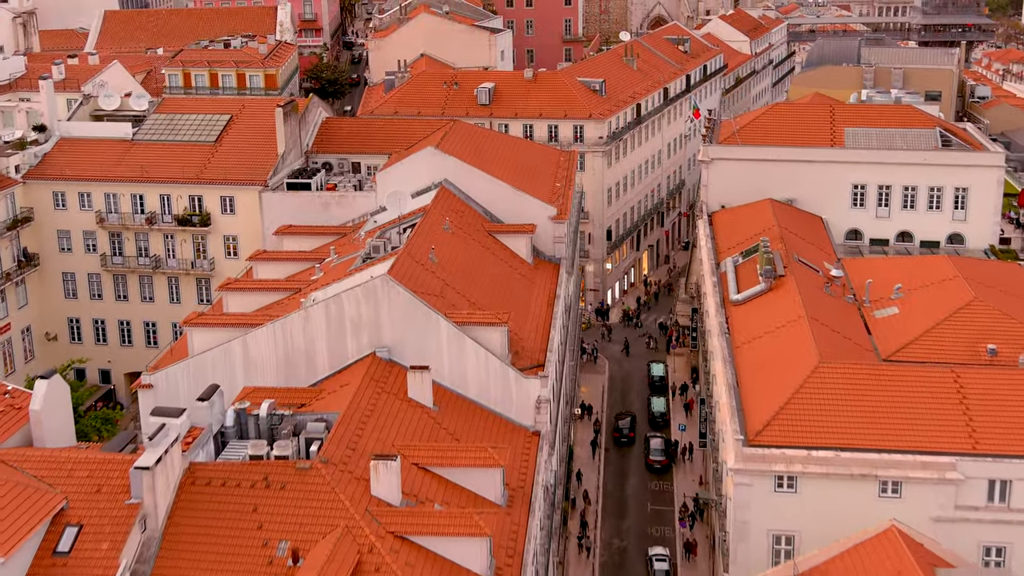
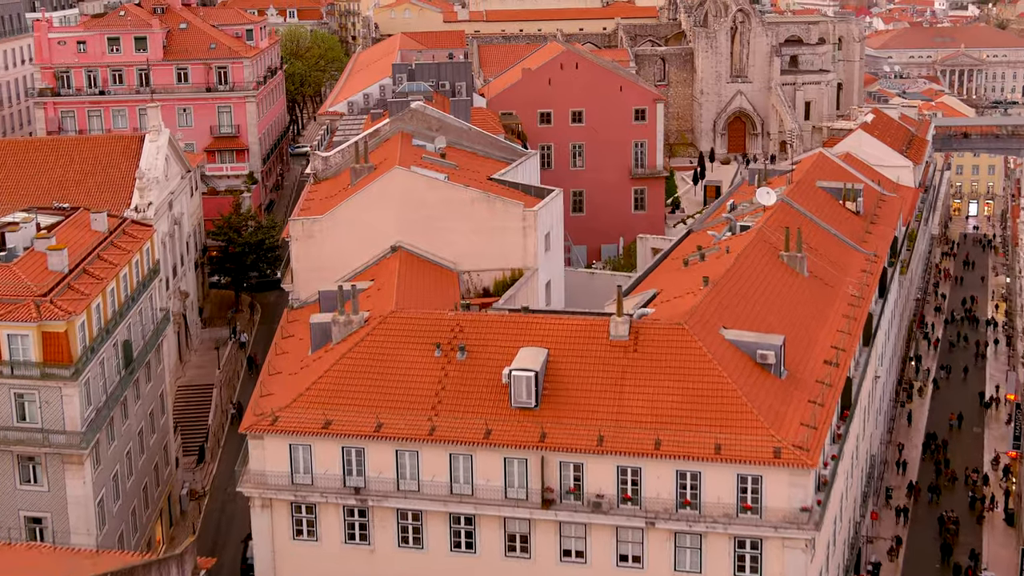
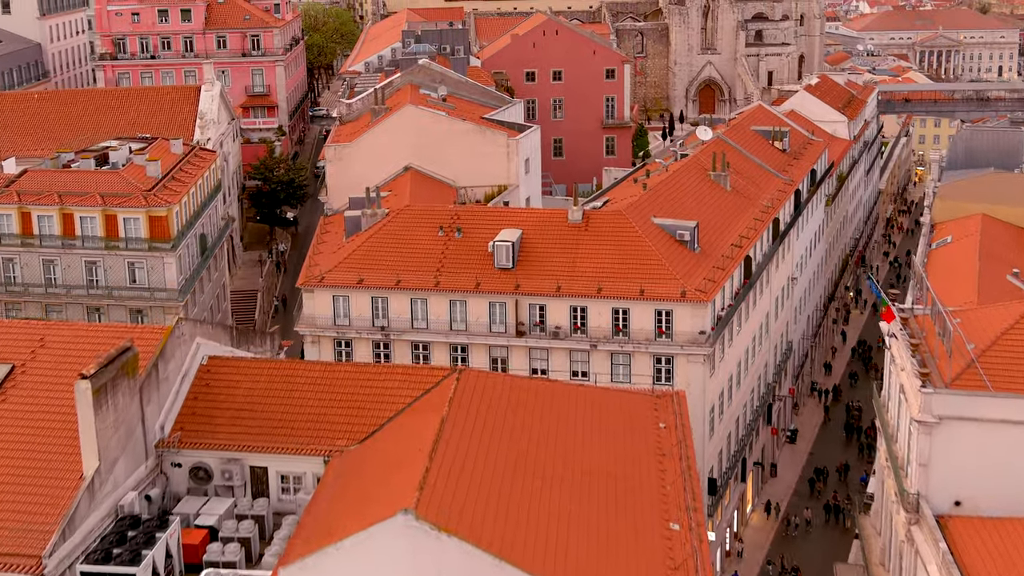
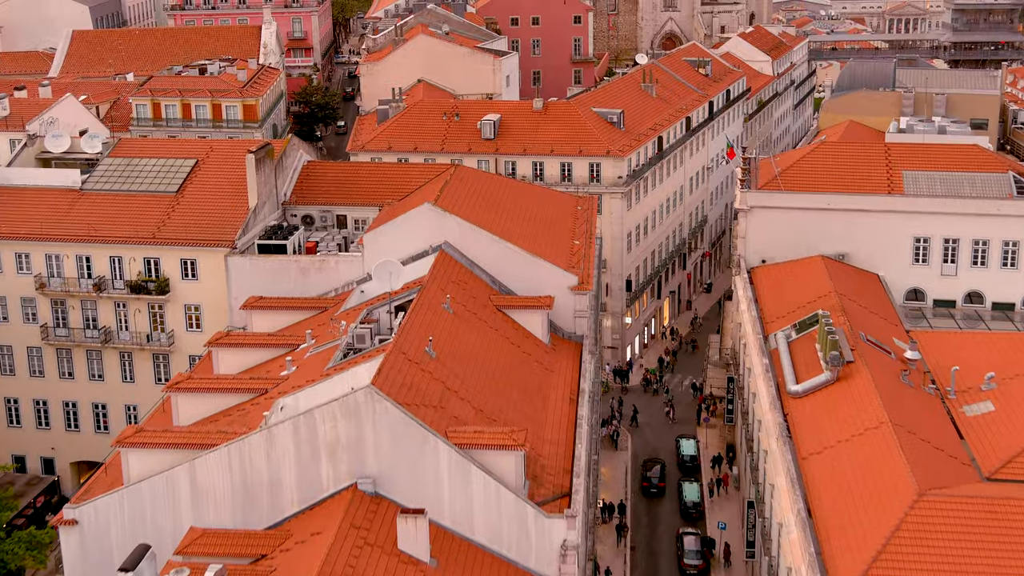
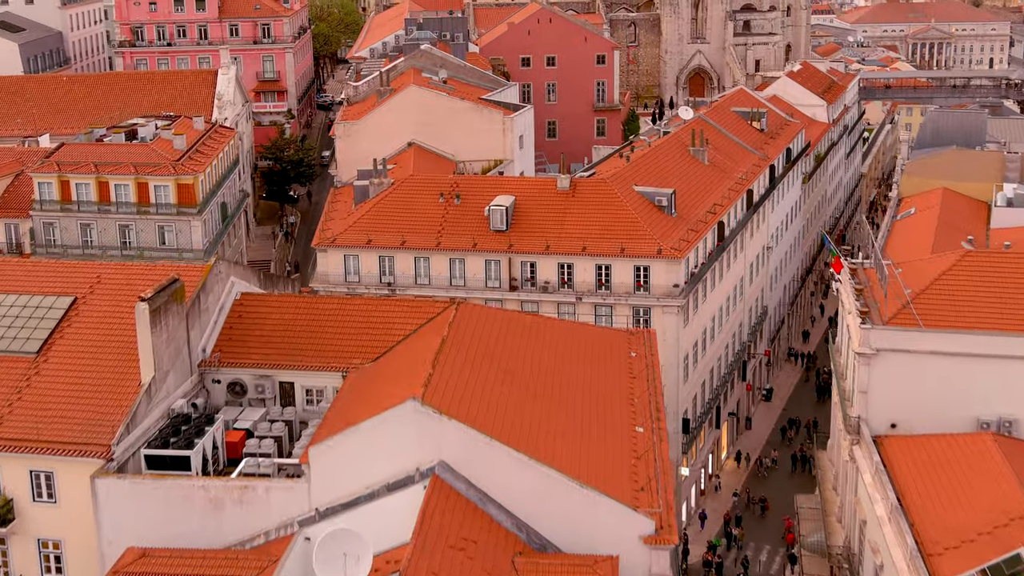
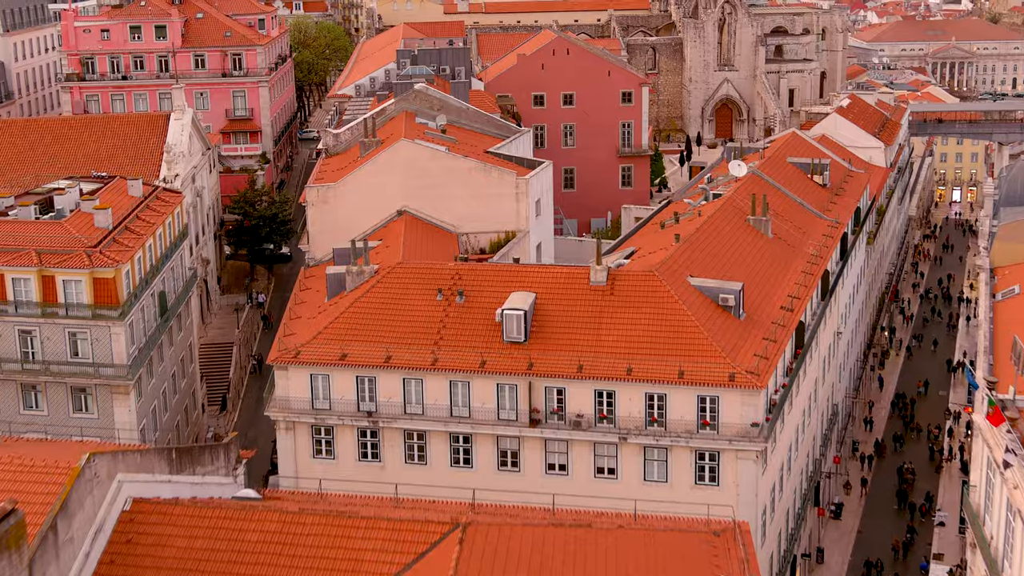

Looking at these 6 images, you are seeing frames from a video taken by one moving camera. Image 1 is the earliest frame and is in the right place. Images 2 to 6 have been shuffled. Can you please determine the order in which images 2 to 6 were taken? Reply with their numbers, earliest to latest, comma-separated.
4, 5, 3, 6, 2
